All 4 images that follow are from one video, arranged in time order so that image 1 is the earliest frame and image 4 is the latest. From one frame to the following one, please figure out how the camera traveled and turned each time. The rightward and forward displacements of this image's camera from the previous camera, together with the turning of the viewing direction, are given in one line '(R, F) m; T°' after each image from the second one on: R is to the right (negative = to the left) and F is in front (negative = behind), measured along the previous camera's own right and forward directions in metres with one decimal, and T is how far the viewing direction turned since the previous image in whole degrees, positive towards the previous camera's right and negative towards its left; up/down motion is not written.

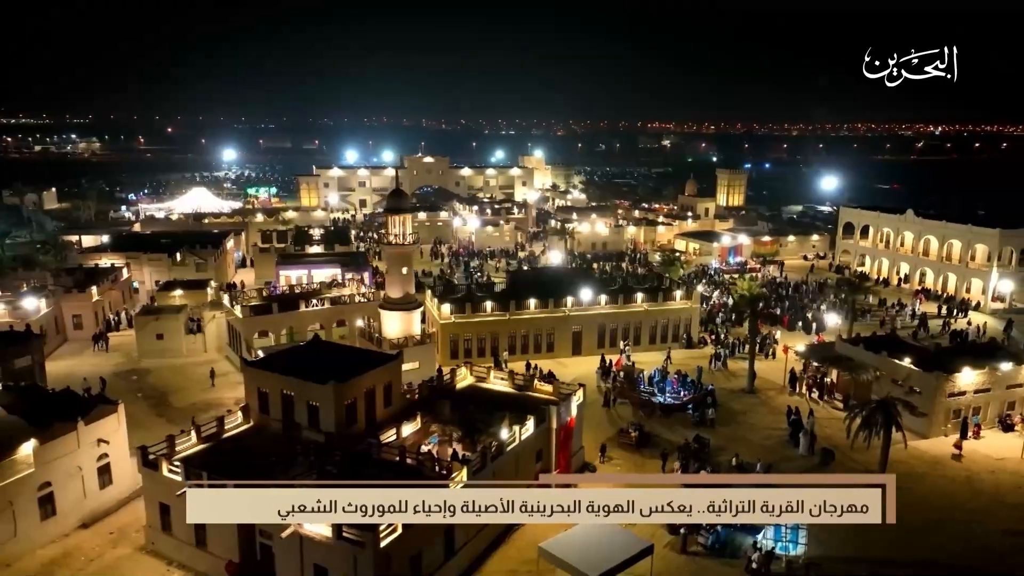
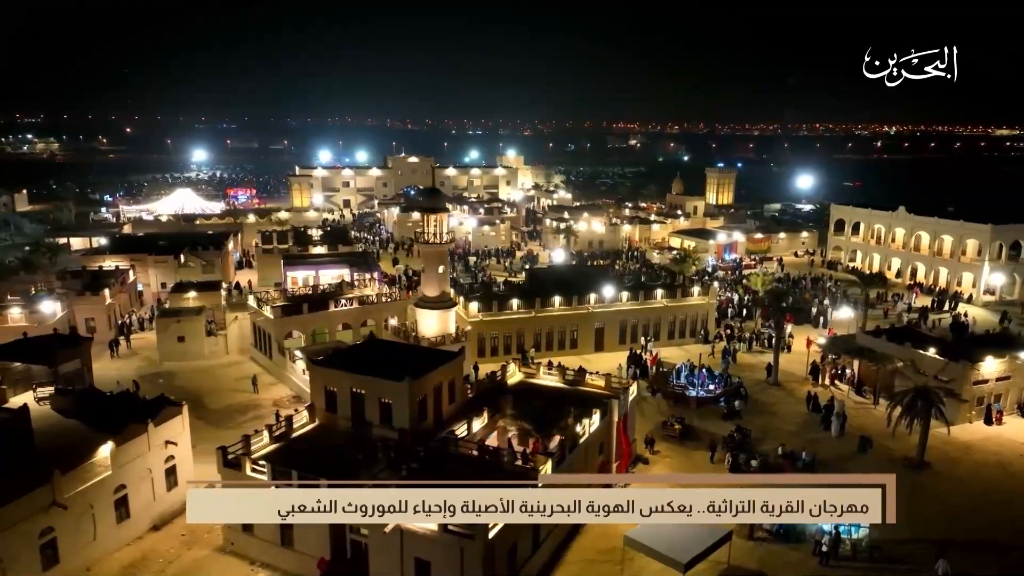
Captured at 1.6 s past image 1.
(-3.1, -0.3) m; +3°
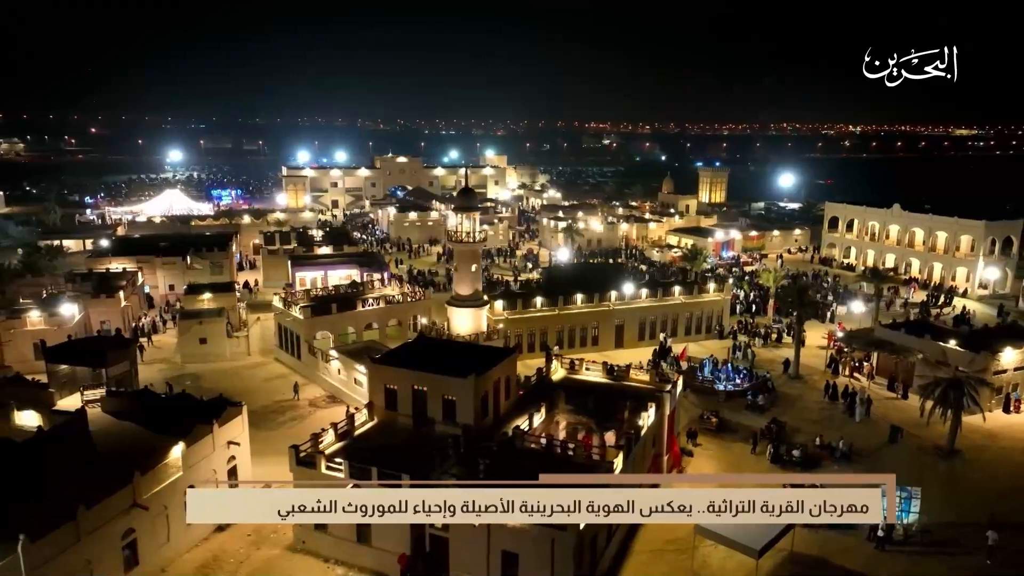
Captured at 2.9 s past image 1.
(-2.7, -0.3) m; +2°
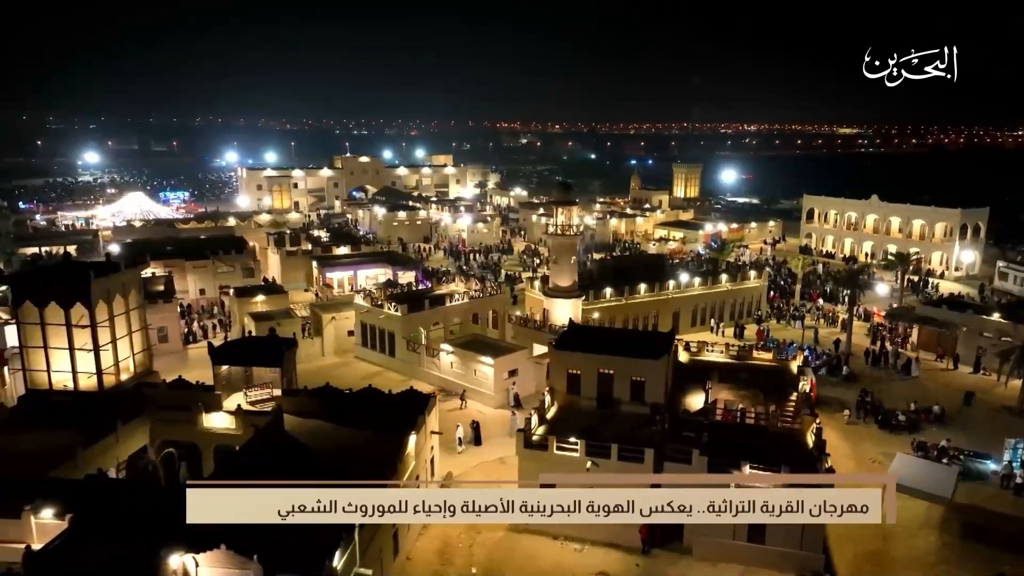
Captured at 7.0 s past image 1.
(-8.6, -0.5) m; +7°
